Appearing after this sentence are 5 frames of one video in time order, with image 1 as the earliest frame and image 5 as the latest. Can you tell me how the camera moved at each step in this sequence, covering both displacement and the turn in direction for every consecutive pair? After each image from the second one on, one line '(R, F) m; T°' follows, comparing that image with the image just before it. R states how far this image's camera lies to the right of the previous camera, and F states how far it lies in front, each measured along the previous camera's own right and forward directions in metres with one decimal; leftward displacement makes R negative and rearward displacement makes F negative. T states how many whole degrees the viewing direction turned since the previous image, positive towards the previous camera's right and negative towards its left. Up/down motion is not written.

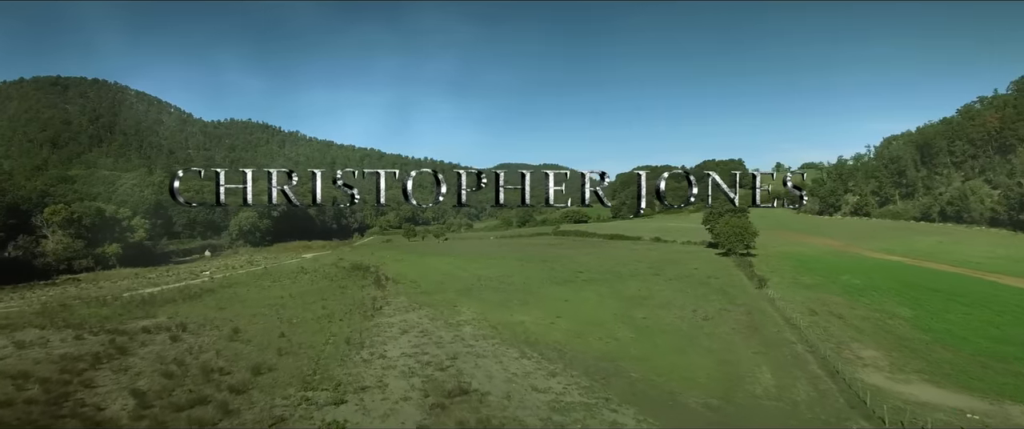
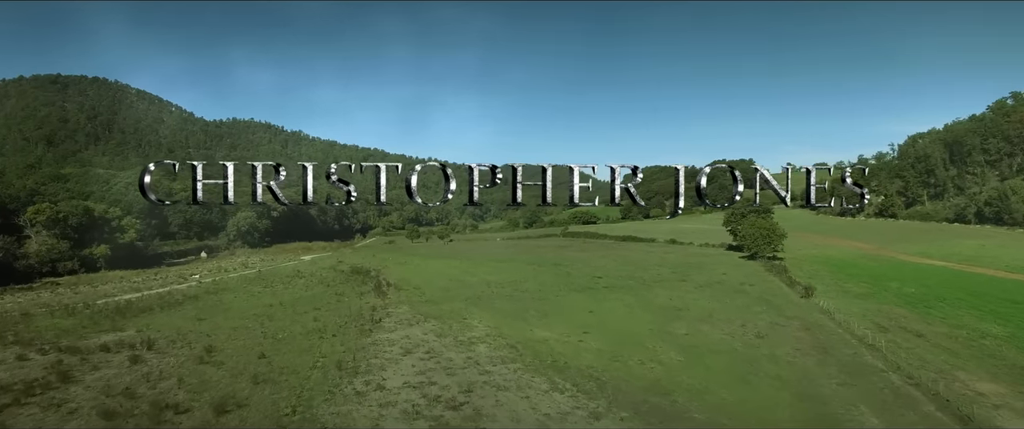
(-0.5, +2.5) m; 0°
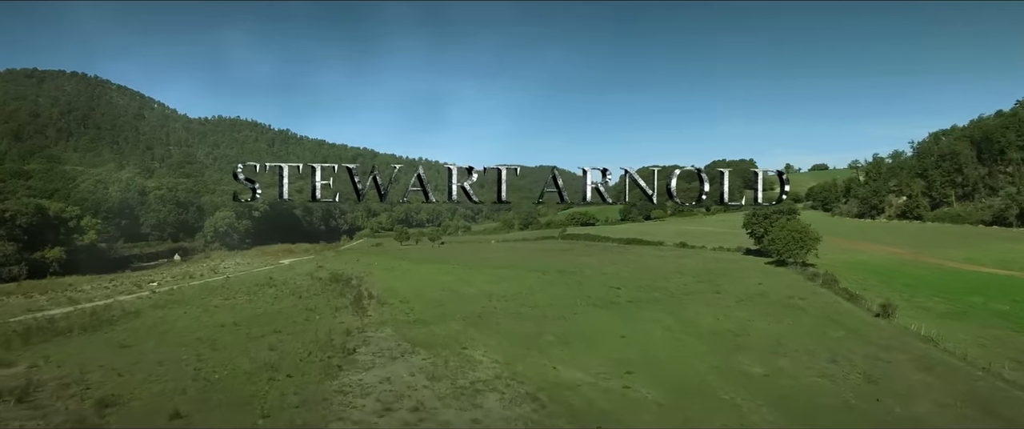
(-0.6, +4.1) m; +1°
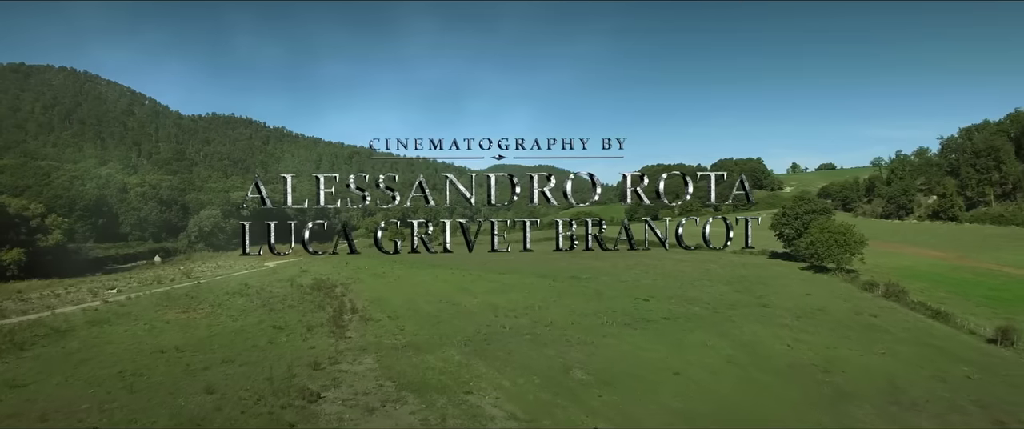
(-0.5, +3.7) m; 0°
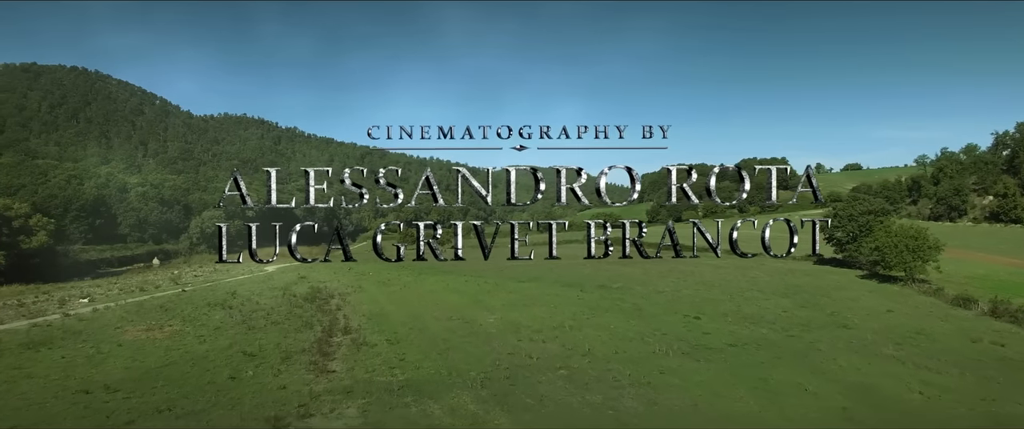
(-0.4, +3.5) m; -1°
